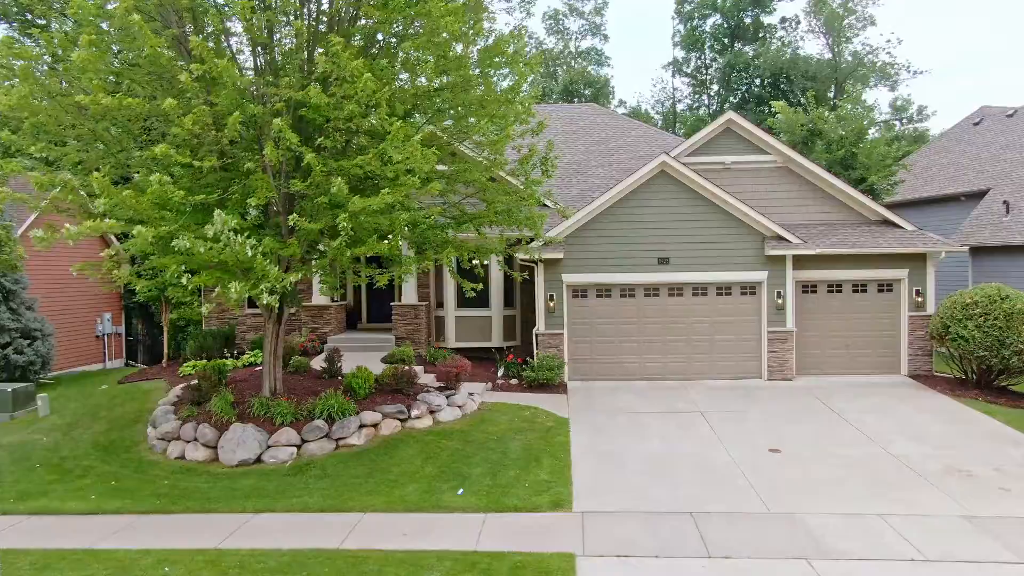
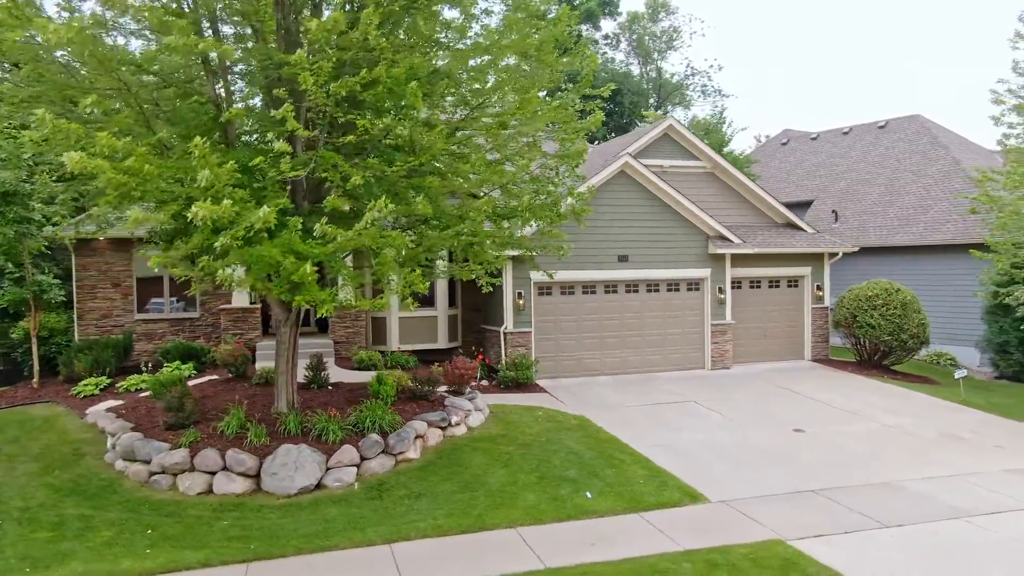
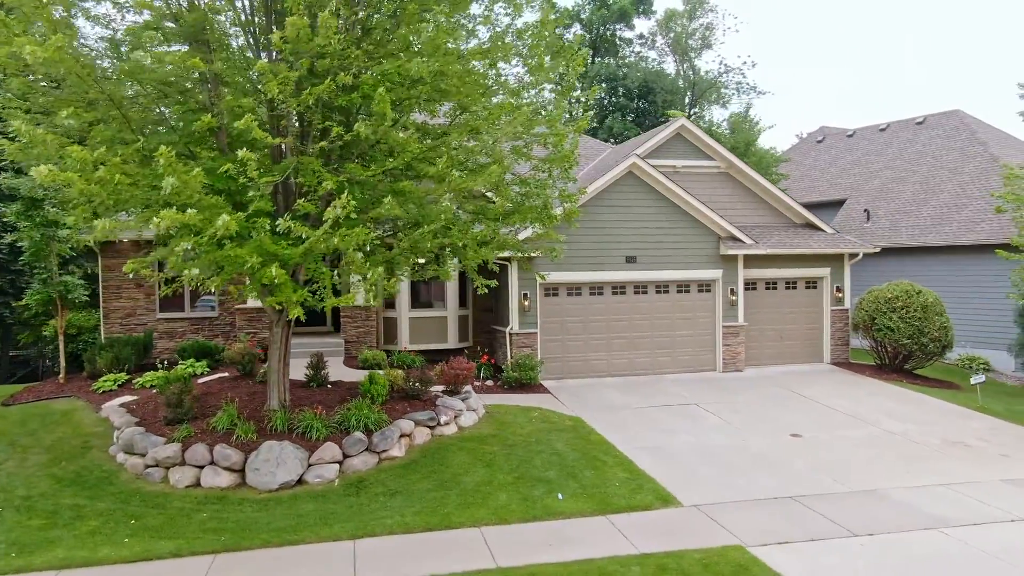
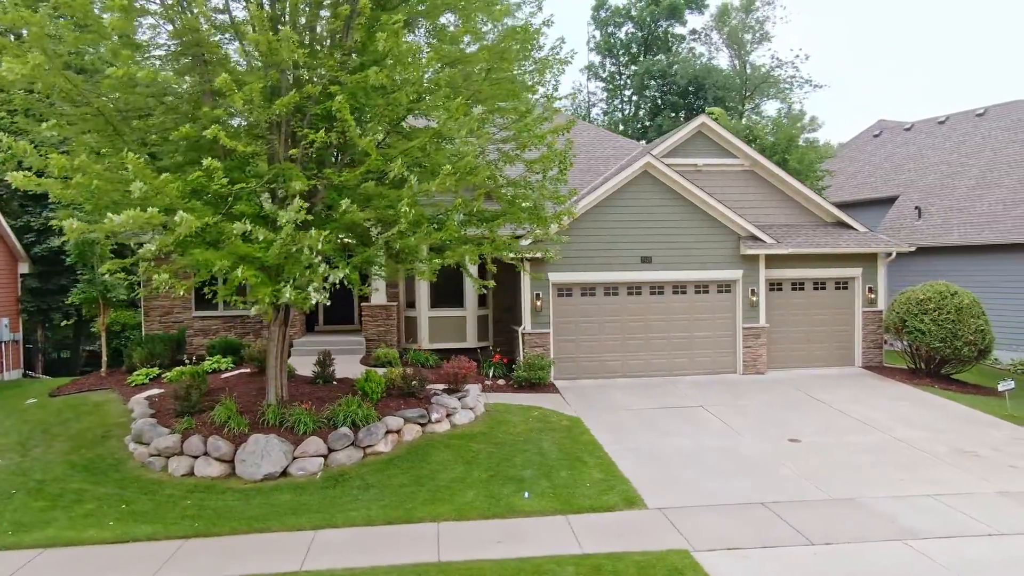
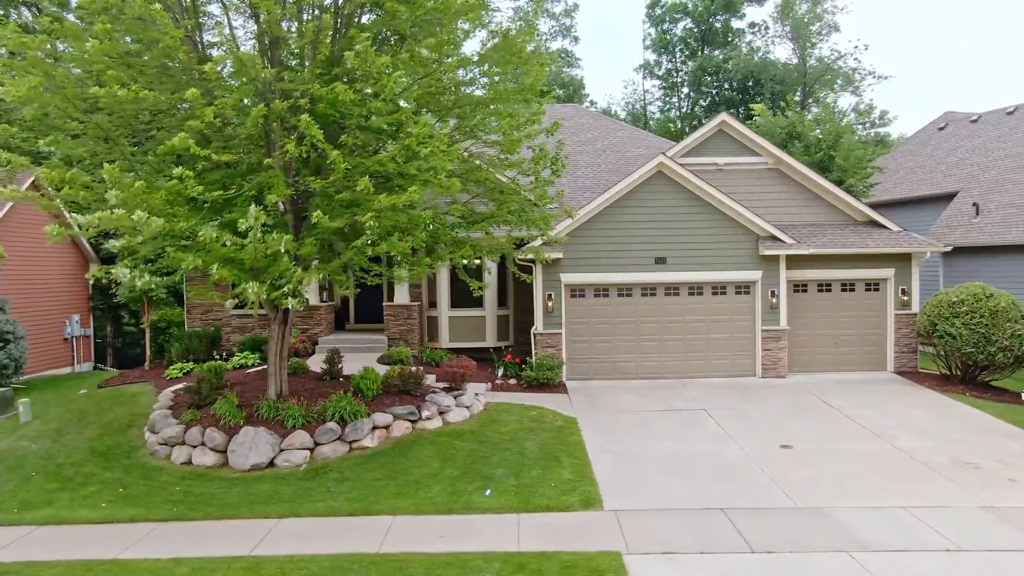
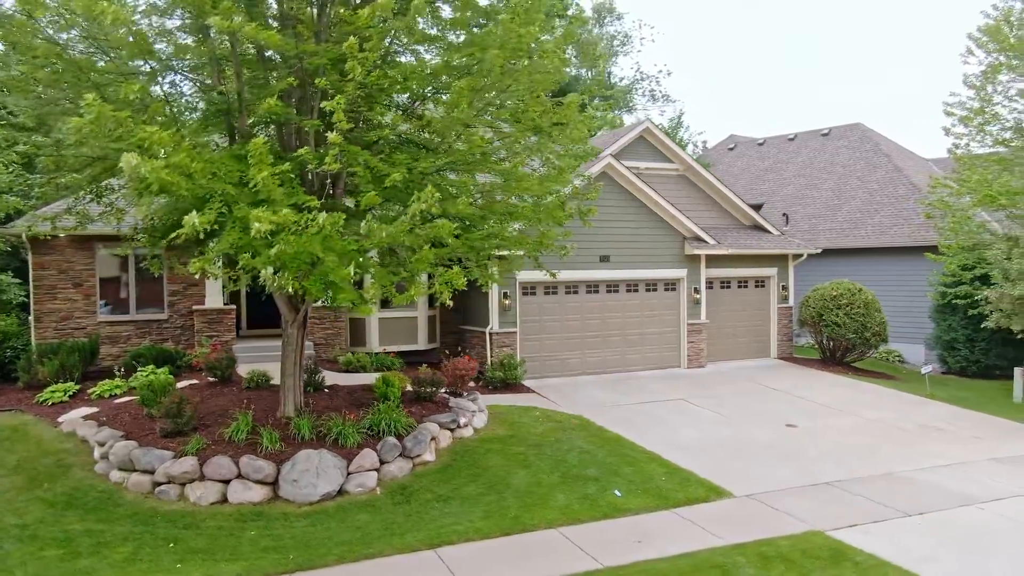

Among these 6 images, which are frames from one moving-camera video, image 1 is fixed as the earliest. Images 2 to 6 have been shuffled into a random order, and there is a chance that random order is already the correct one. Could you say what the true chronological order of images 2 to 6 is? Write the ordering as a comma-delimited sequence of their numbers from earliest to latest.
5, 4, 3, 2, 6
